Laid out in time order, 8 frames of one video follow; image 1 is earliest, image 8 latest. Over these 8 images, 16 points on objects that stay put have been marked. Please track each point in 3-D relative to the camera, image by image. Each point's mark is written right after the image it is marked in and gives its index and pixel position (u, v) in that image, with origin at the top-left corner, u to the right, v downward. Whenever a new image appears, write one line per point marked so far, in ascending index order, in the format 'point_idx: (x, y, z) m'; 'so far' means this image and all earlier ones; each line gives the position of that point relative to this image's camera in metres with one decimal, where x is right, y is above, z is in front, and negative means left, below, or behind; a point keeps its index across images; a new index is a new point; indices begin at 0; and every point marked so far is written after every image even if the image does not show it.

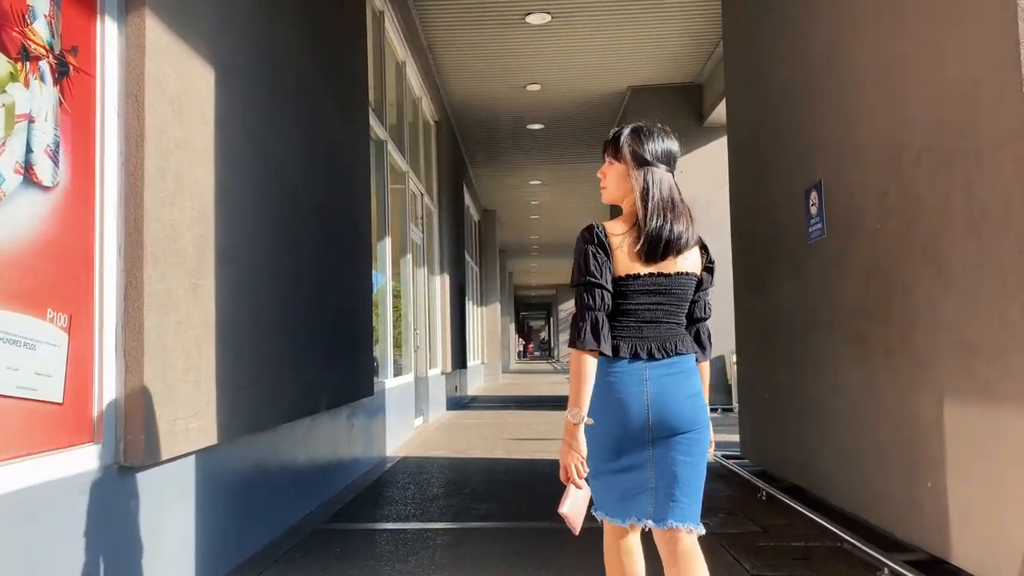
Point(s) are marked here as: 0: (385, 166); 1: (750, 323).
0: (-1.1, +1.1, +6.3) m
1: (+1.5, -0.2, +4.4) m
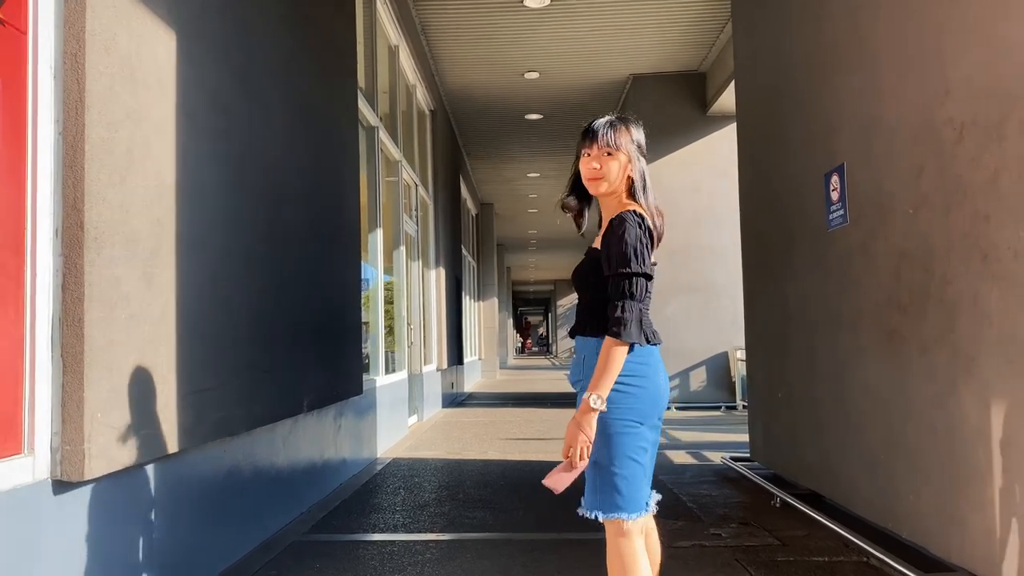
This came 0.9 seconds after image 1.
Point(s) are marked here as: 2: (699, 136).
0: (-1.2, +1.1, +6.0) m
1: (+1.5, -0.2, +4.2) m
2: (+2.1, +1.7, +8.1) m
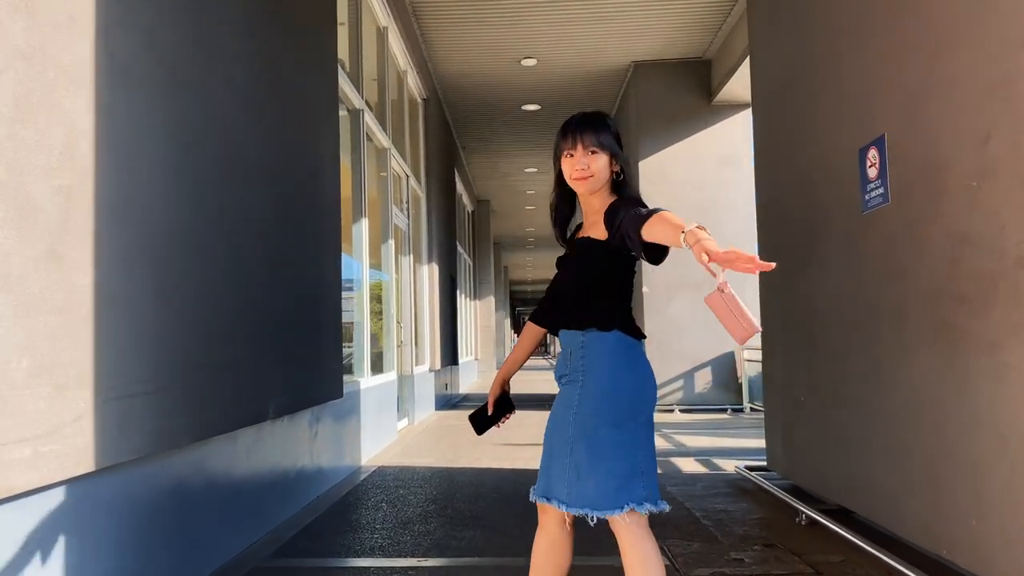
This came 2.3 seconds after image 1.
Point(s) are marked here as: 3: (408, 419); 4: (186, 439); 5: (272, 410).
0: (-1.2, +1.2, +5.6) m
1: (+1.4, -0.1, +3.8) m
2: (+2.1, +1.8, +7.7) m
3: (-1.0, -1.3, +7.0) m
4: (-1.0, -0.5, +2.3) m
5: (-1.0, -0.5, +3.1) m
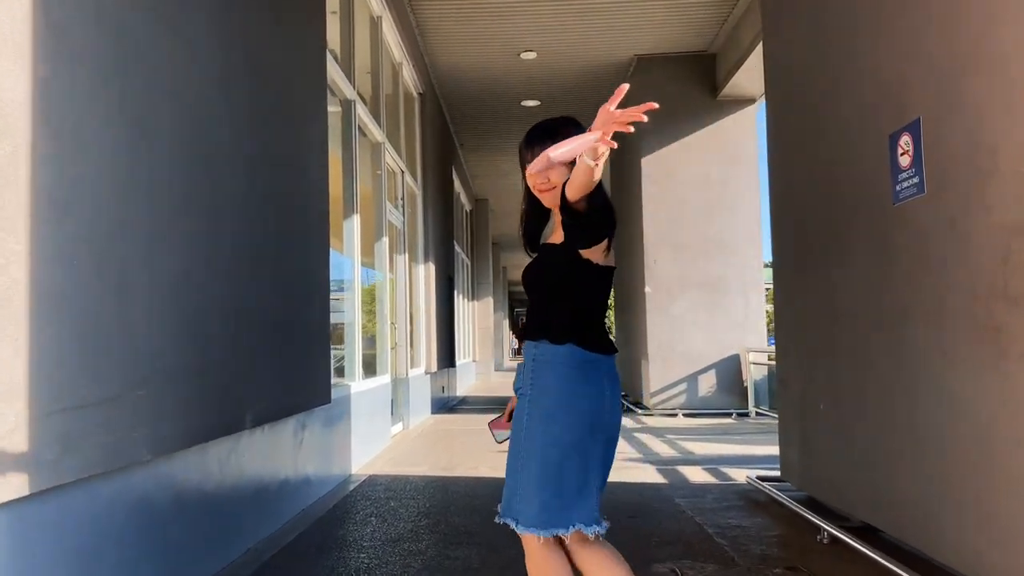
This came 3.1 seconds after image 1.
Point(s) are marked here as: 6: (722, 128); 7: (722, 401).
0: (-1.2, +1.2, +5.4) m
1: (+1.4, -0.1, +3.6) m
2: (+2.1, +1.8, +7.5) m
3: (-1.0, -1.3, +6.7) m
4: (-1.1, -0.5, +2.1) m
5: (-1.0, -0.5, +2.8) m
6: (+2.2, +1.7, +7.5) m
7: (+2.1, -1.2, +7.3) m
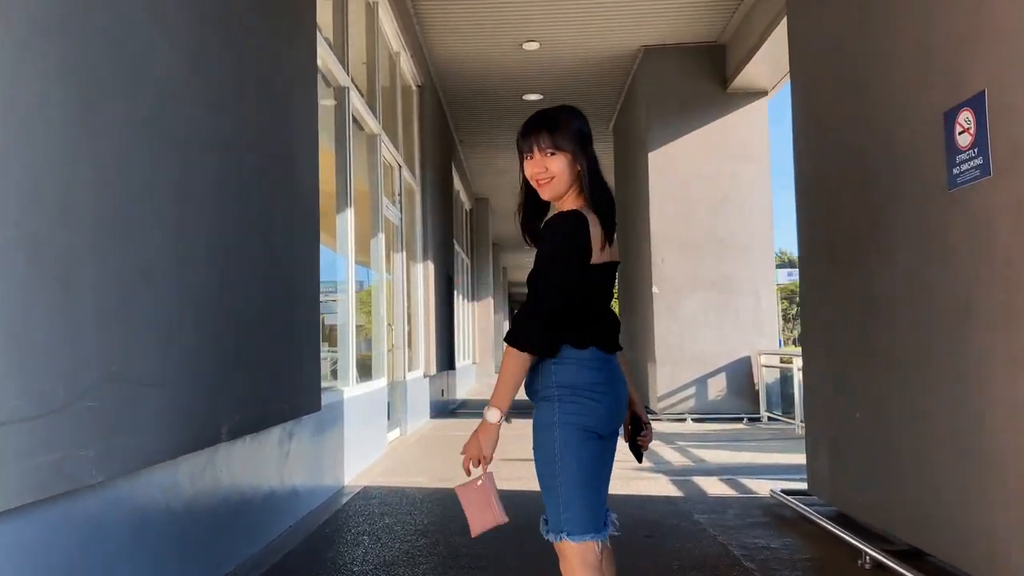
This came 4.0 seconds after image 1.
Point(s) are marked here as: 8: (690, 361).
0: (-1.2, +1.2, +5.1) m
1: (+1.4, -0.1, +3.3) m
2: (+2.1, +1.8, +7.2) m
3: (-1.0, -1.3, +6.4) m
4: (-1.0, -0.5, +1.8) m
5: (-1.0, -0.5, +2.5) m
6: (+2.2, +1.7, +7.2) m
7: (+2.2, -1.2, +7.0) m
8: (+1.8, -0.7, +7.1) m
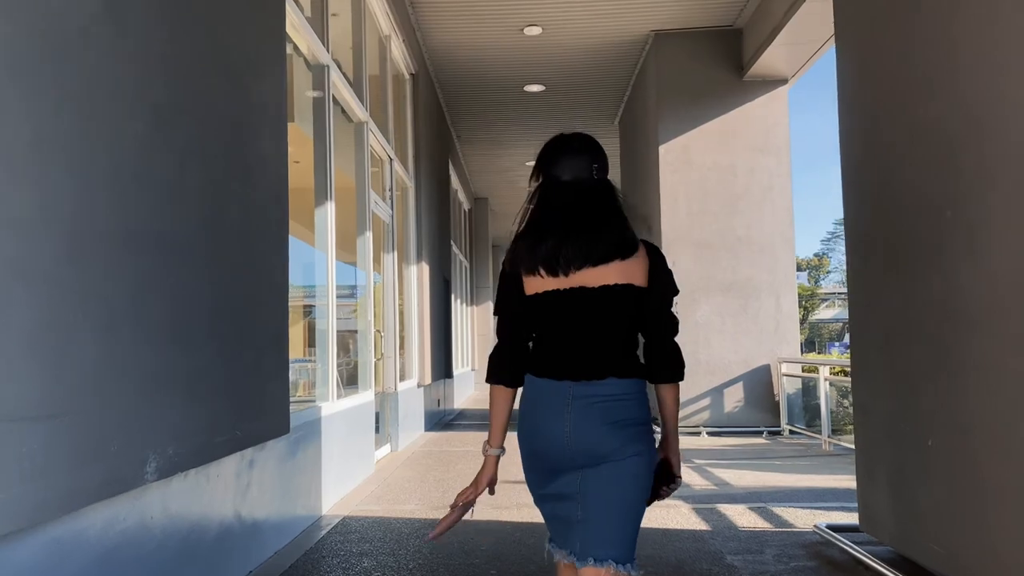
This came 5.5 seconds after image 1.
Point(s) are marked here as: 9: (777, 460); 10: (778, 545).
0: (-1.2, +1.2, +4.6) m
1: (+1.4, -0.1, +2.8) m
2: (+2.1, +1.7, +6.7) m
3: (-1.0, -1.3, +5.9) m
4: (-1.0, -0.5, +1.3) m
5: (-1.0, -0.5, +2.0) m
6: (+2.2, +1.7, +6.7) m
7: (+2.2, -1.2, +6.5) m
8: (+1.8, -0.7, +6.5) m
9: (+1.9, -1.2, +5.2) m
10: (+1.2, -1.1, +3.1) m
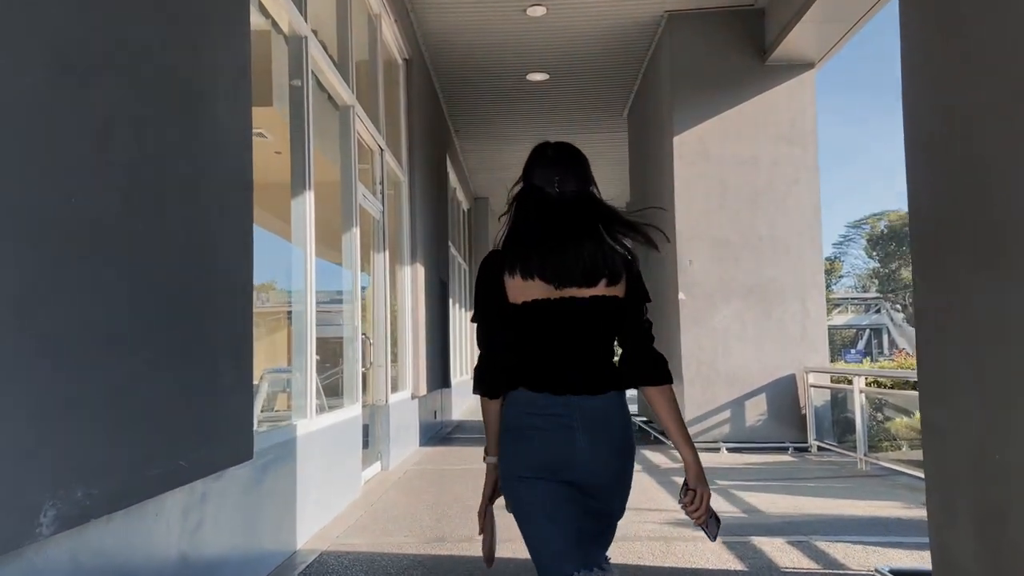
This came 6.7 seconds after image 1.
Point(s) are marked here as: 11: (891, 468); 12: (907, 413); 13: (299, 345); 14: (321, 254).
0: (-1.2, +1.2, +4.1) m
1: (+1.5, -0.1, +2.3) m
2: (+2.1, +1.7, +6.2) m
3: (-1.0, -1.3, +5.4) m
4: (-1.0, -0.4, +0.7) m
5: (-1.0, -0.5, +1.5) m
6: (+2.2, +1.6, +6.2) m
7: (+2.2, -1.2, +6.0) m
8: (+1.8, -0.8, +6.0) m
9: (+2.0, -1.3, +4.7) m
10: (+1.2, -1.1, +2.6) m
11: (+2.5, -1.2, +4.6) m
12: (+2.4, -0.8, +4.4) m
13: (-1.1, -0.3, +3.9) m
14: (-1.1, +0.2, +4.4) m
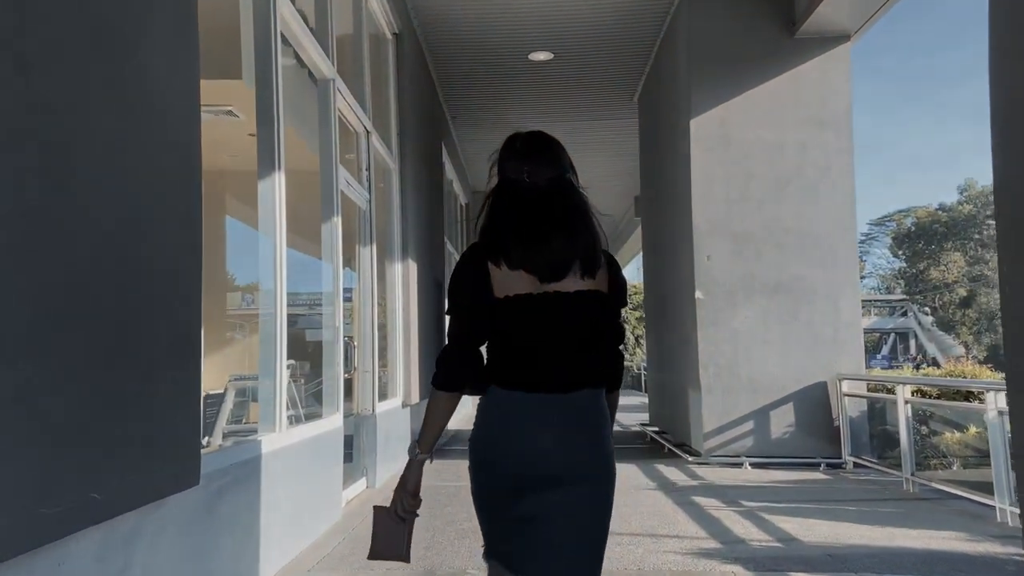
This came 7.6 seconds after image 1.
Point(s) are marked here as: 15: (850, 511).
0: (-1.2, +1.2, +3.6) m
1: (+1.4, -0.1, +1.8) m
2: (+2.1, +1.7, +5.7) m
3: (-1.0, -1.3, +4.9) m
4: (-1.0, -0.4, +0.2) m
5: (-1.0, -0.5, +1.0) m
6: (+2.3, +1.6, +5.7) m
7: (+2.2, -1.2, +5.5) m
8: (+1.8, -0.8, +5.5) m
9: (+2.0, -1.2, +4.1) m
10: (+1.2, -1.1, +2.1) m
11: (+2.5, -1.2, +4.1) m
12: (+2.4, -0.7, +3.8) m
13: (-1.1, -0.3, +3.4) m
14: (-1.1, +0.2, +3.8) m
15: (+1.9, -1.2, +4.0) m
